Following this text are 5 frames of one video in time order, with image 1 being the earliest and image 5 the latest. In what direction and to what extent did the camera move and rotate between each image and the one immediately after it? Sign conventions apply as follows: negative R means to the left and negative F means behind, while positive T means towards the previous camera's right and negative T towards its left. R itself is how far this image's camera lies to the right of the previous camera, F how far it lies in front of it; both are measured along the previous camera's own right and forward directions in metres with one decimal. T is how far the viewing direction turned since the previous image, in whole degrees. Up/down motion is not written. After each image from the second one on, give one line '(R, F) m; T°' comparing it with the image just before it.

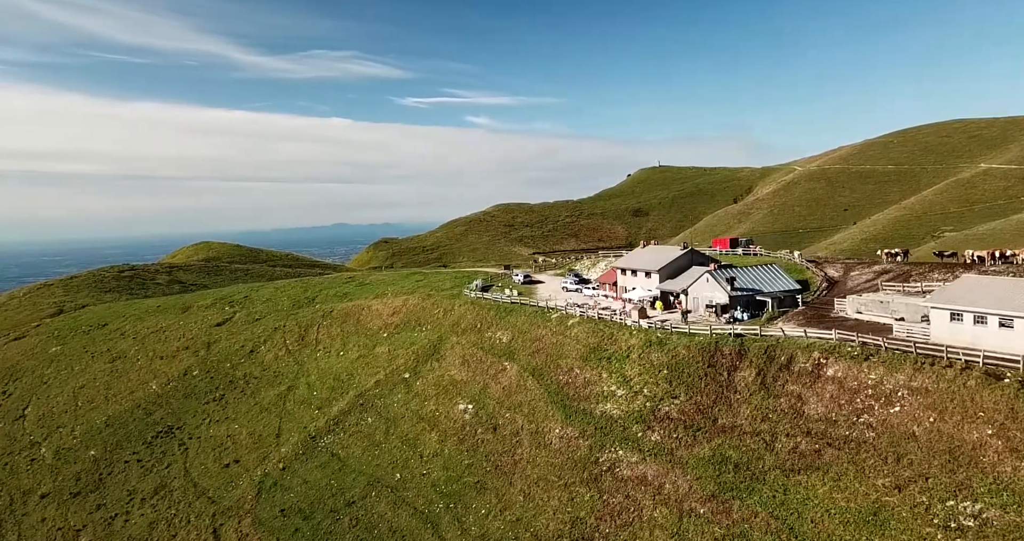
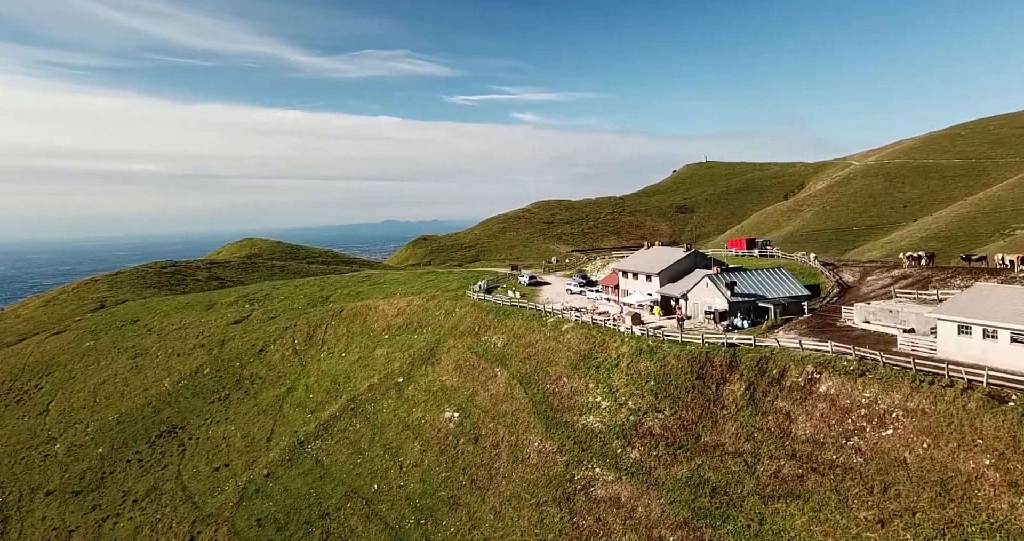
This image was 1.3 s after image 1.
(+2.4, +1.4) m; -2°
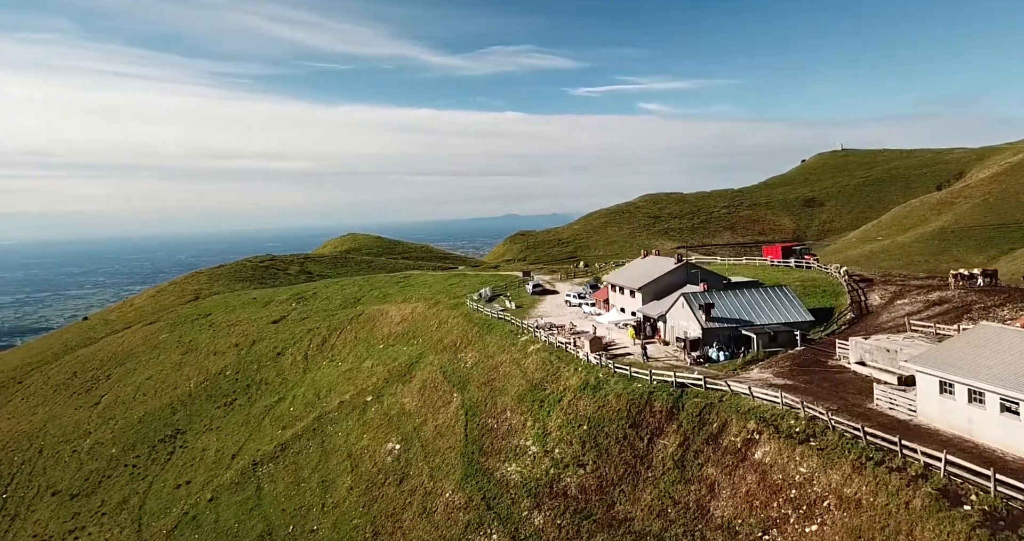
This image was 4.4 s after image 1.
(+7.0, +4.0) m; -6°
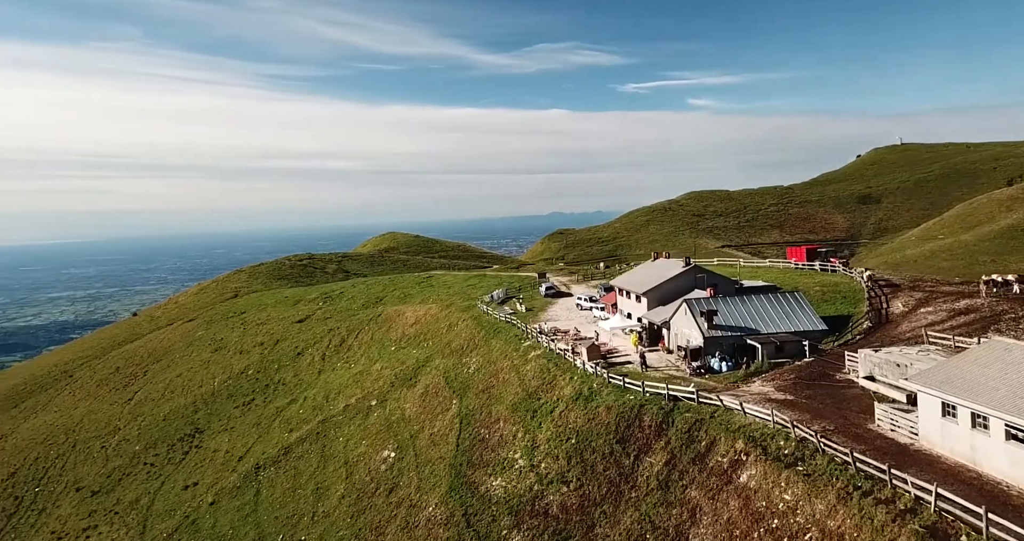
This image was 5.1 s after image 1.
(+2.0, +0.9) m; -3°
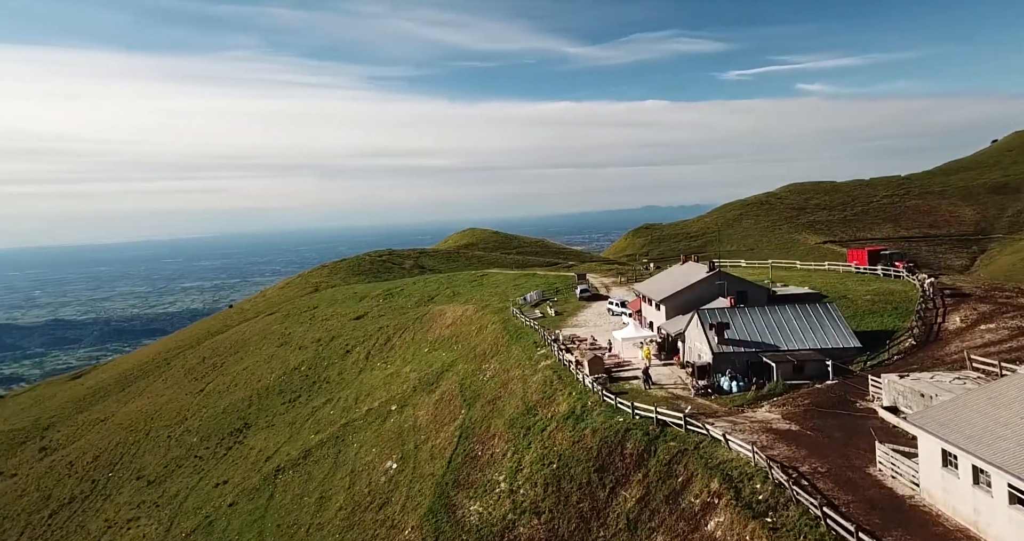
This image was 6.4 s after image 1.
(+3.9, +1.4) m; -7°
